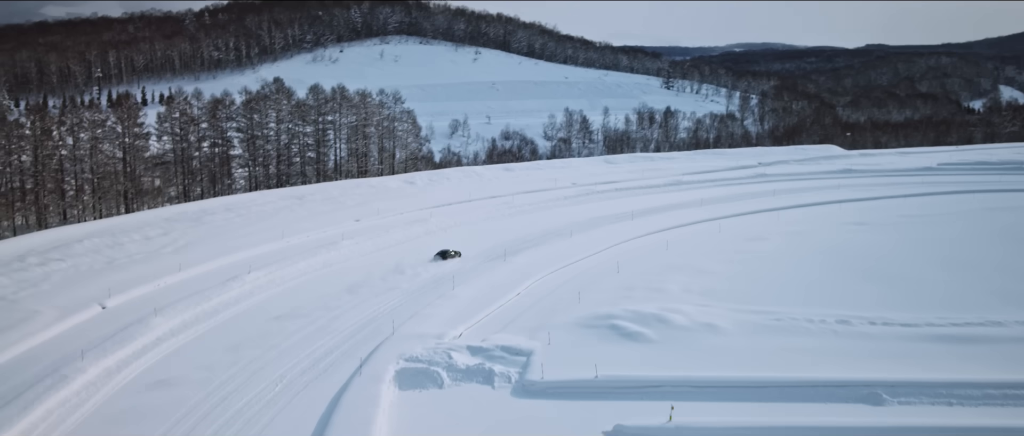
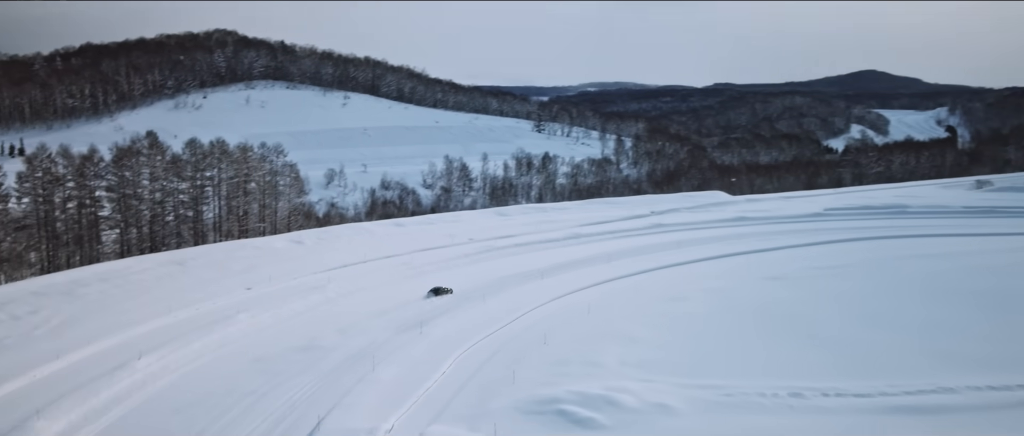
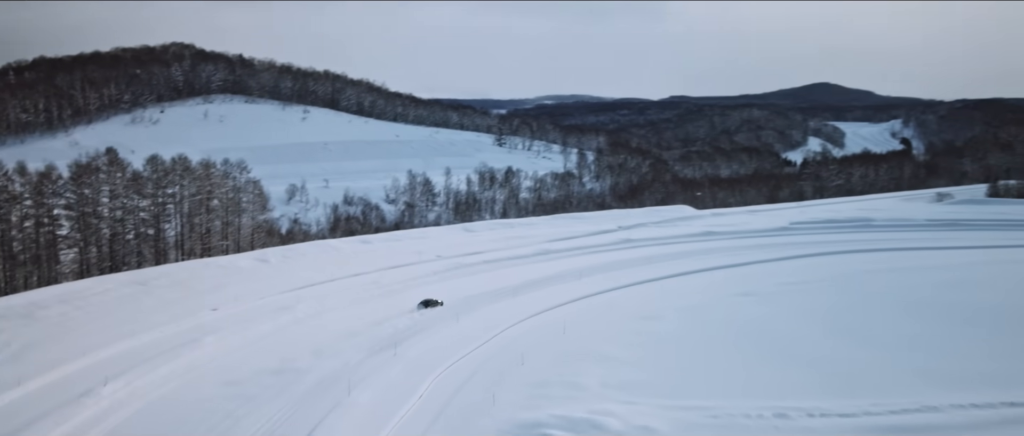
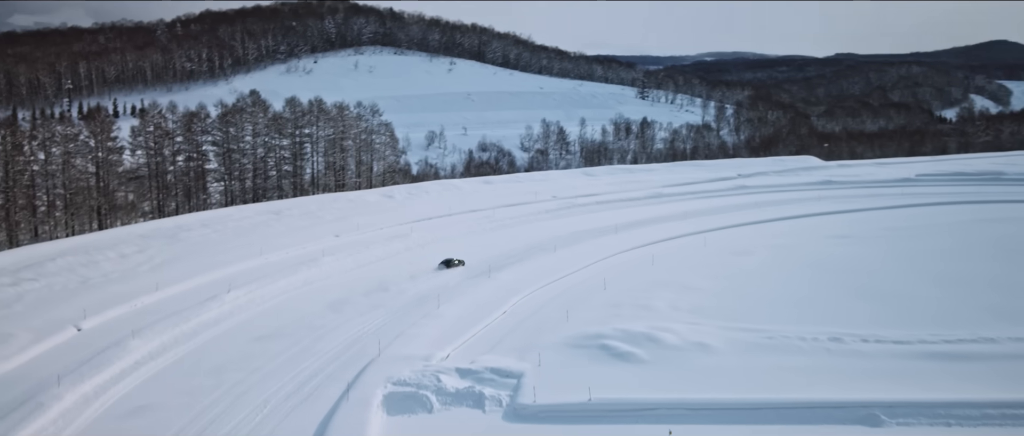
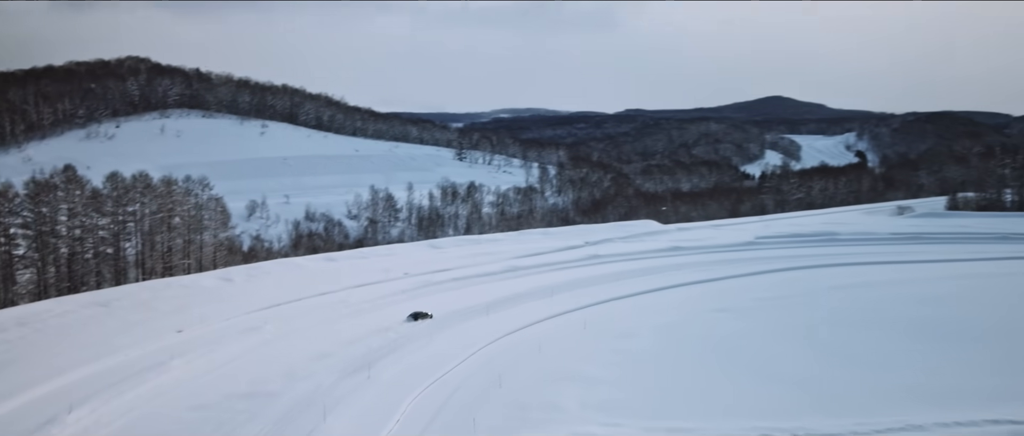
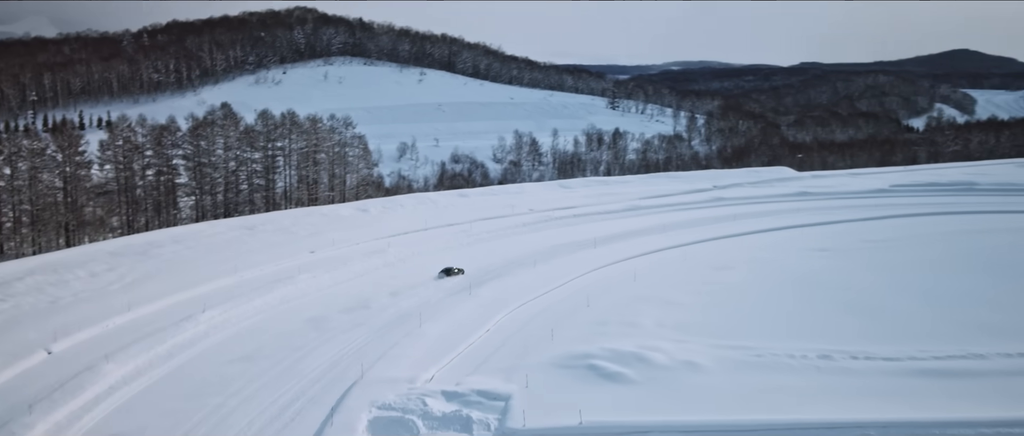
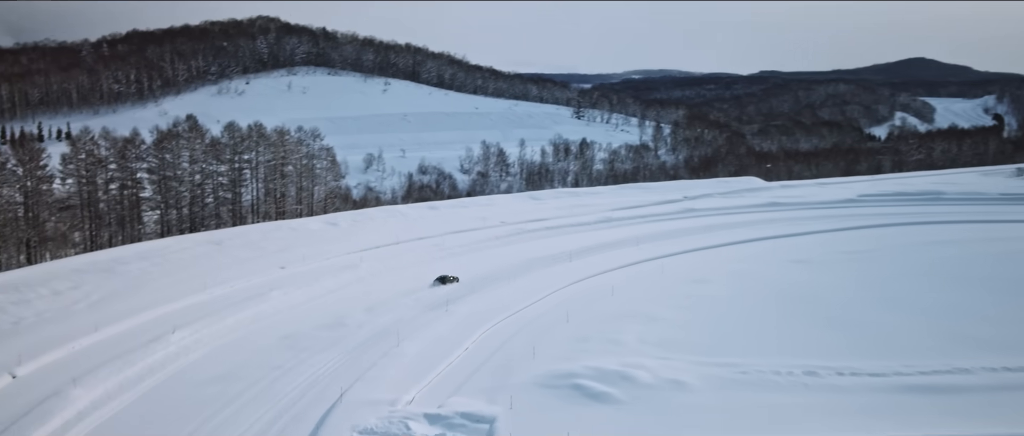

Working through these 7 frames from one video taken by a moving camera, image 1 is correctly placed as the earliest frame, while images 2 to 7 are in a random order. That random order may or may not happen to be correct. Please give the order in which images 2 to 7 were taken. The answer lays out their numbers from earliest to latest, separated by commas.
4, 6, 7, 2, 3, 5
